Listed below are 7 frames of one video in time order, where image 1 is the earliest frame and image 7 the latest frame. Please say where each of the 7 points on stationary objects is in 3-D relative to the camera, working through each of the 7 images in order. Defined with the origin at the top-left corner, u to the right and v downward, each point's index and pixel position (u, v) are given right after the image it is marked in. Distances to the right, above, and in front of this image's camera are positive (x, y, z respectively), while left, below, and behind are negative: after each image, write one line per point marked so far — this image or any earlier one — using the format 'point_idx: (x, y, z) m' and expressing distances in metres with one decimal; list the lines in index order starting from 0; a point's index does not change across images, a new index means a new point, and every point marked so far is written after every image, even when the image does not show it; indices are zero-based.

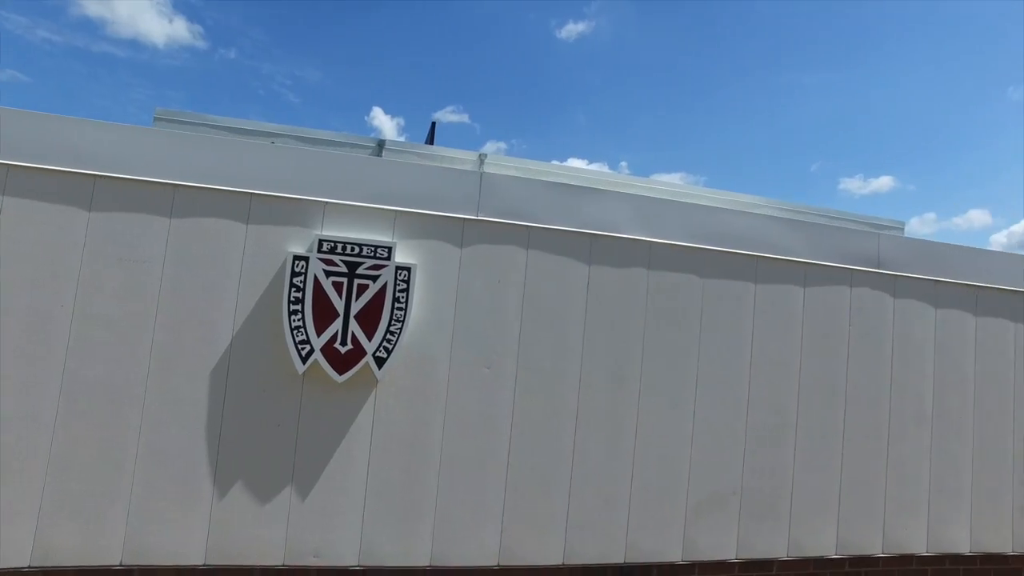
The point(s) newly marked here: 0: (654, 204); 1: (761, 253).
0: (+0.7, +0.5, +3.7) m
1: (+1.4, +0.2, +4.0) m
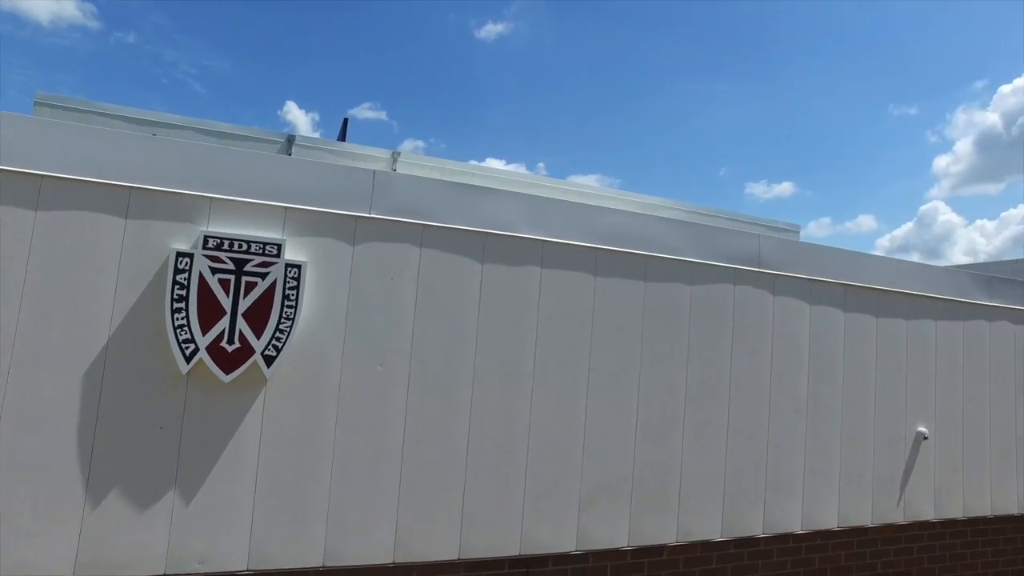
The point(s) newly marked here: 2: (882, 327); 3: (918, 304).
0: (+0.2, +0.5, +3.8) m
1: (+0.8, +0.2, +4.2) m
2: (+2.8, -0.3, +5.2) m
3: (+3.3, -0.1, +5.4) m
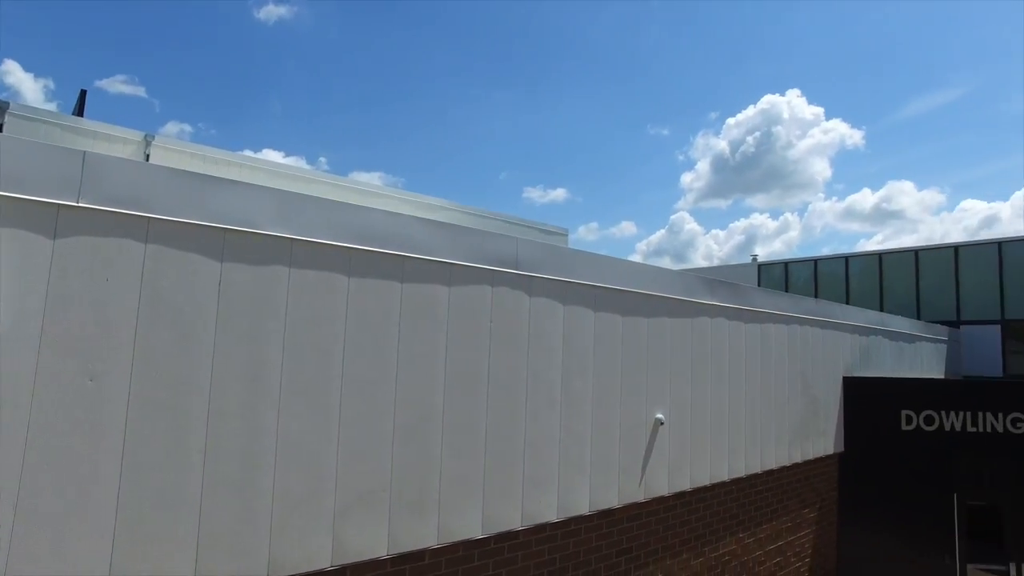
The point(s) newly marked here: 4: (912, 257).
0: (-1.1, +0.5, +3.6) m
1: (-0.7, +0.2, +4.1) m
2: (+1.0, -0.3, +5.7) m
3: (+1.3, -0.1, +6.1) m
4: (+11.7, +0.9, +19.8) m
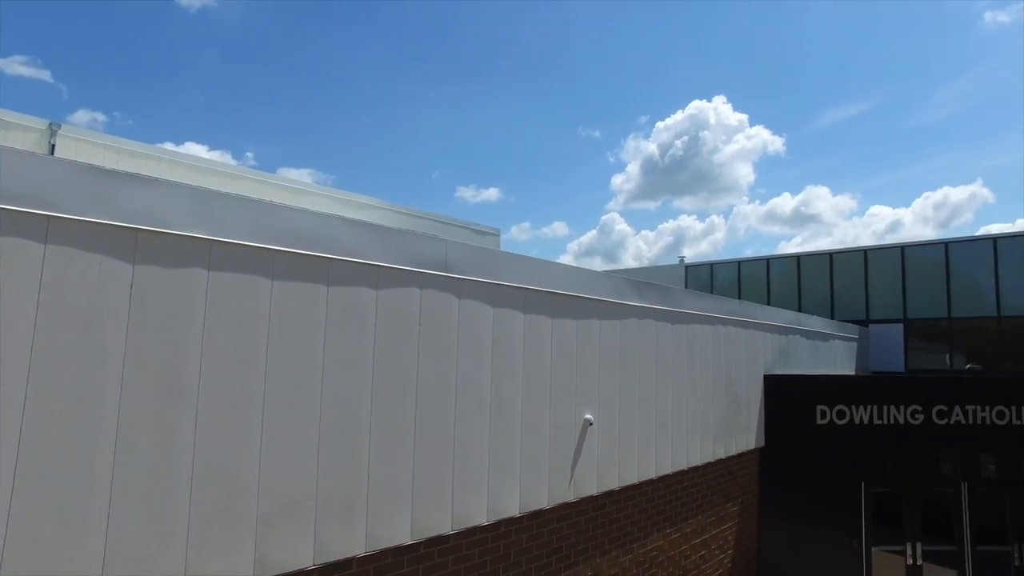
0: (-1.5, +0.5, +3.4) m
1: (-1.1, +0.2, +4.0) m
2: (+0.4, -0.3, +5.8) m
3: (+0.7, -0.2, +6.2) m
4: (+9.7, +0.9, +20.8) m
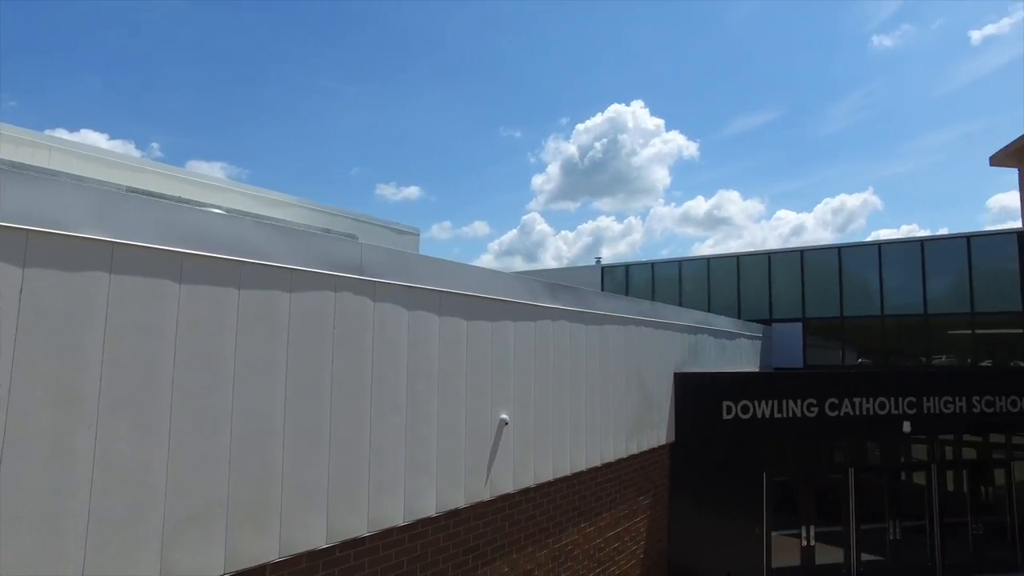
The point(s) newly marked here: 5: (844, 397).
0: (-1.9, +0.4, +3.3) m
1: (-1.6, +0.2, +4.0) m
2: (-0.4, -0.4, +5.9) m
3: (-0.1, -0.2, +6.3) m
4: (+7.2, +0.8, +21.9) m
5: (+6.1, -2.0, +12.4) m
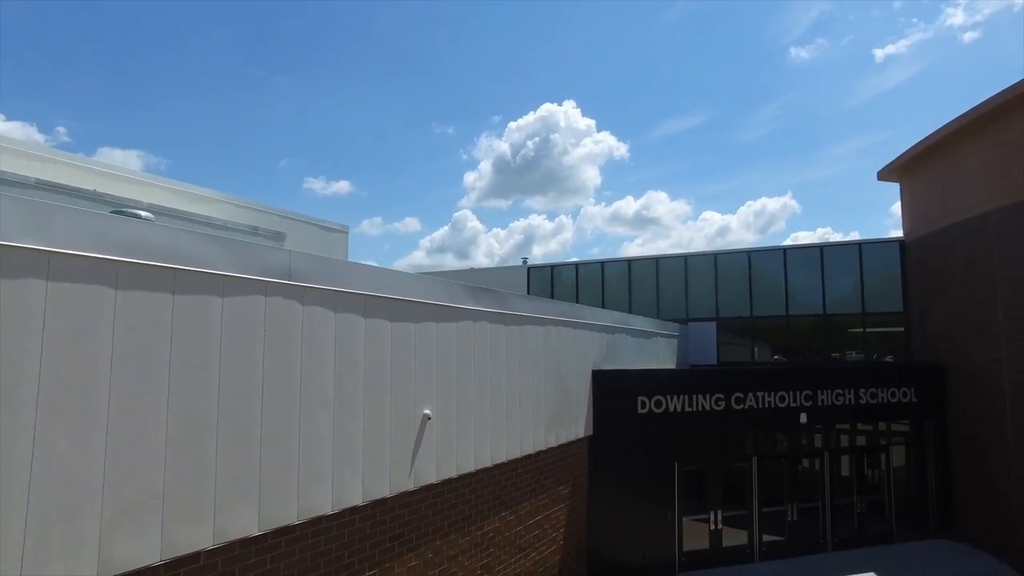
0: (-2.4, +0.4, +3.6) m
1: (-2.1, +0.1, +4.2) m
2: (-1.1, -0.4, +6.3) m
3: (-0.8, -0.2, +6.7) m
4: (+4.8, +0.8, +23.0) m
5: (+4.7, -2.1, +13.4) m
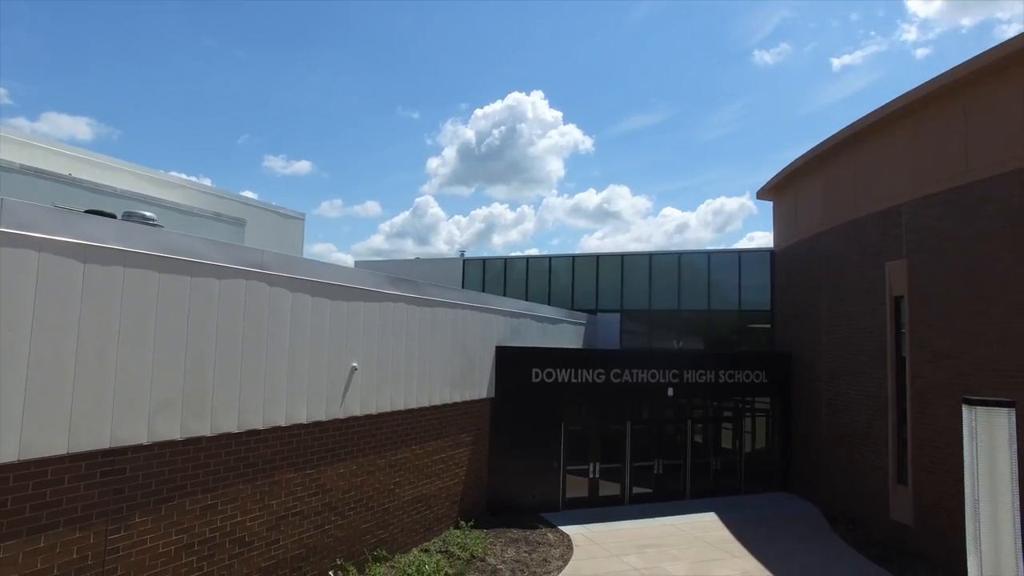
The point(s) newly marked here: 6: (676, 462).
0: (-3.5, +0.5, +6.4) m
1: (-3.3, +0.3, +7.1) m
2: (-2.4, -0.3, +9.2) m
3: (-2.2, -0.1, +9.6) m
4: (+2.5, +1.0, +26.2) m
5: (+2.8, -2.0, +16.6) m
6: (+4.3, -4.5, +17.4) m
